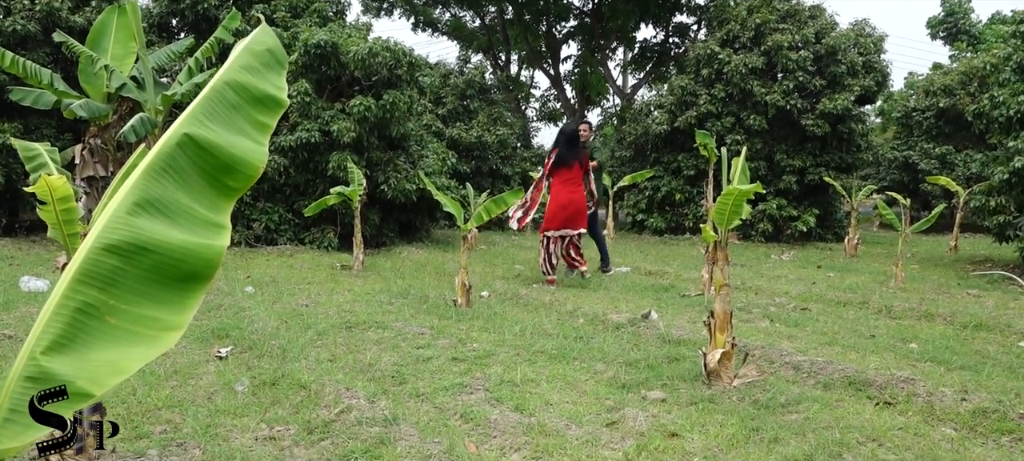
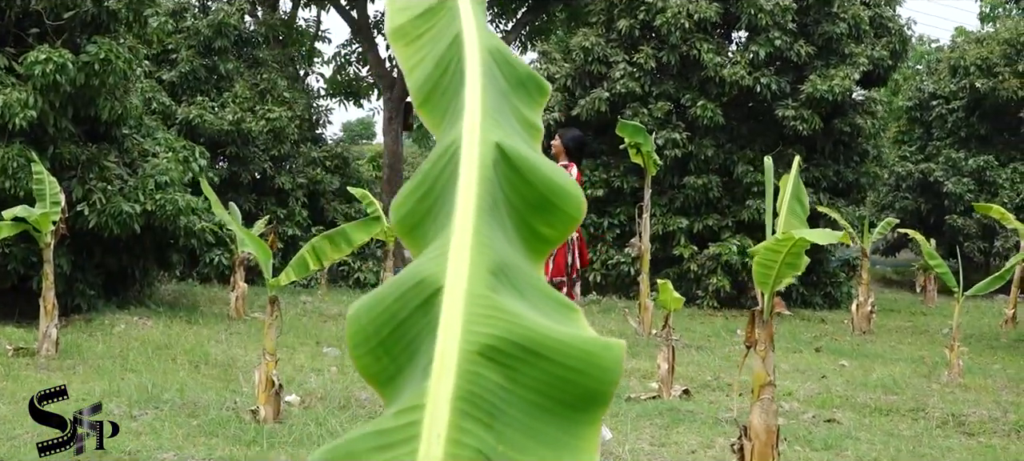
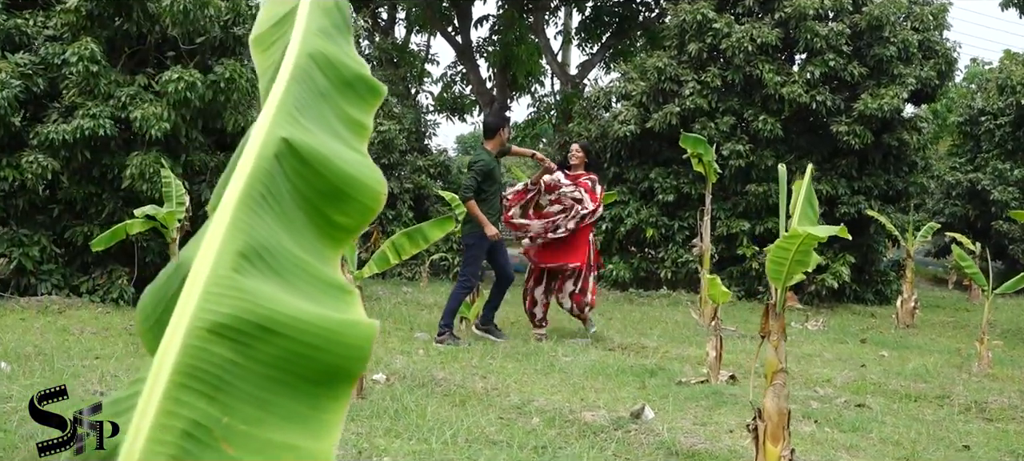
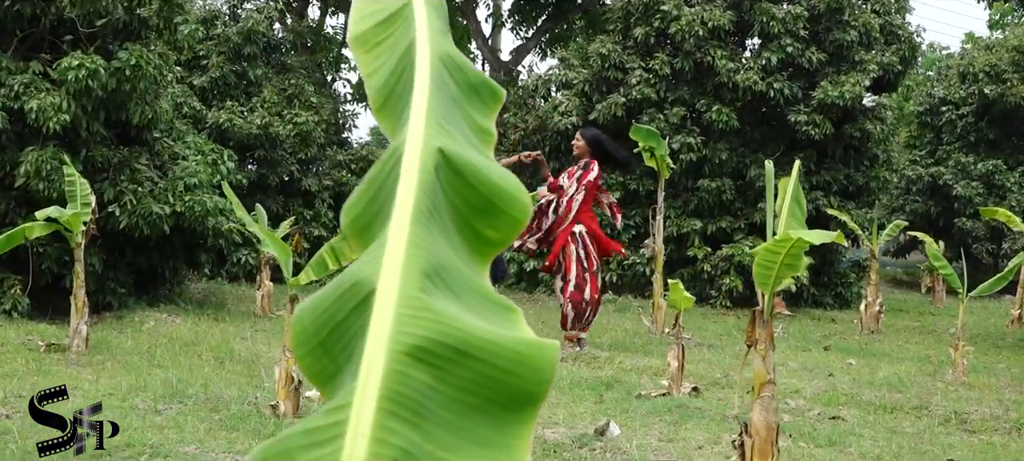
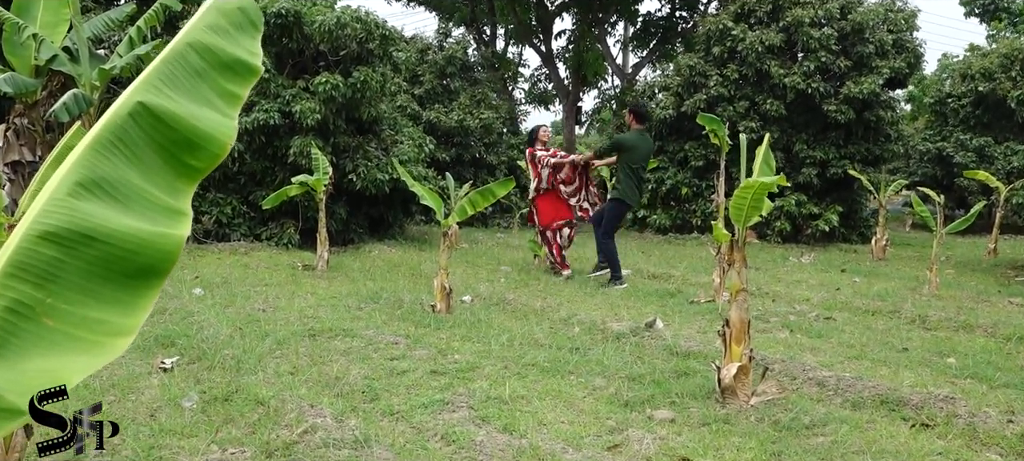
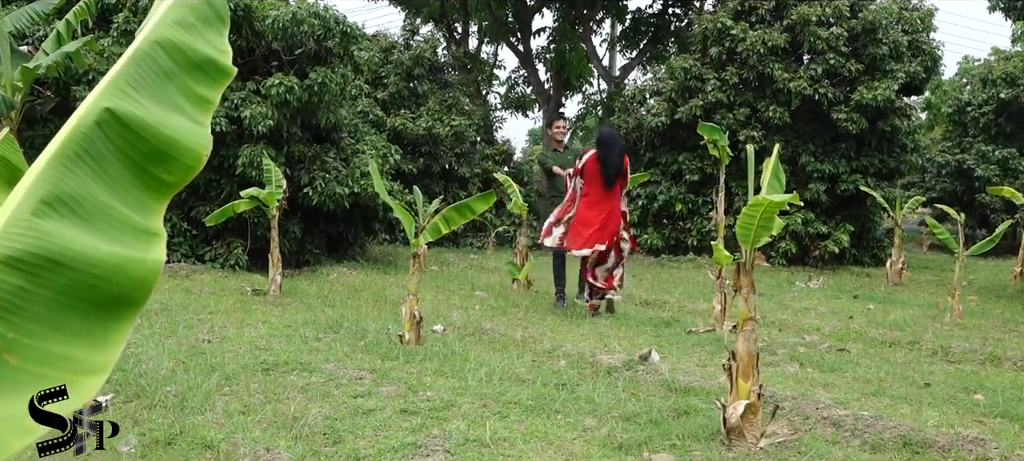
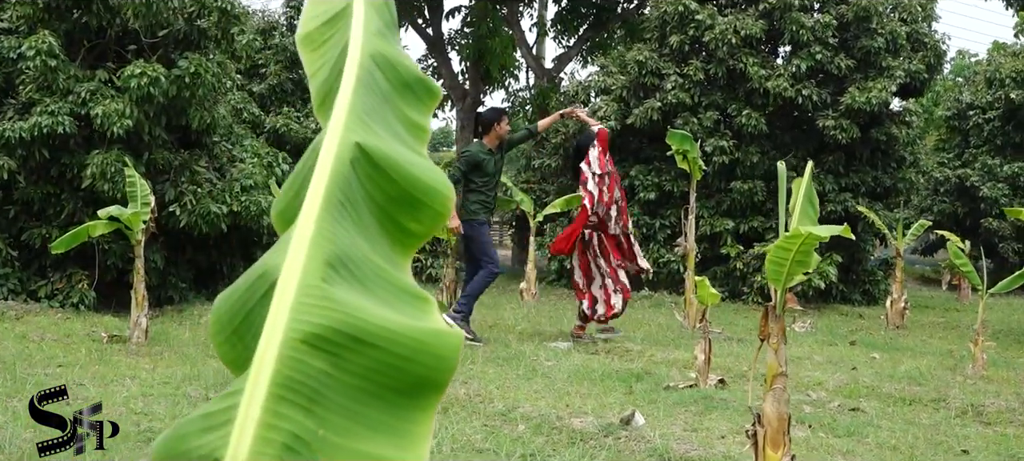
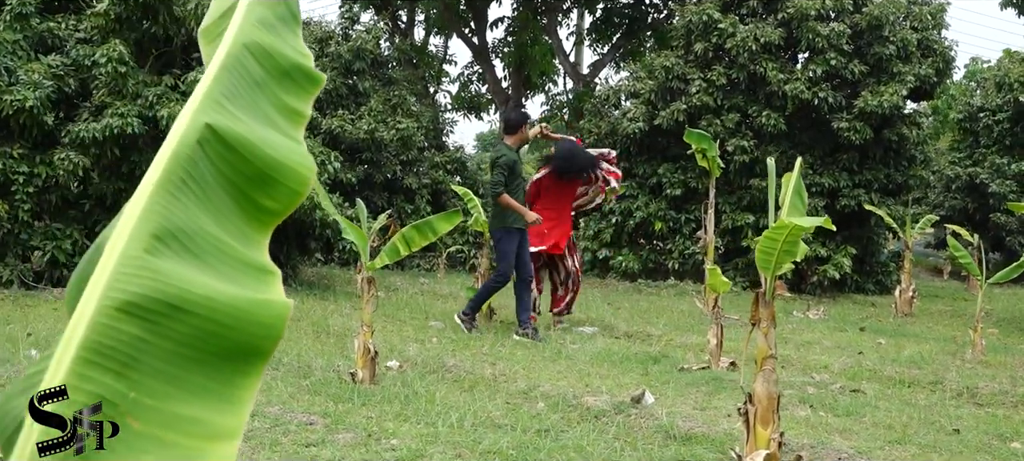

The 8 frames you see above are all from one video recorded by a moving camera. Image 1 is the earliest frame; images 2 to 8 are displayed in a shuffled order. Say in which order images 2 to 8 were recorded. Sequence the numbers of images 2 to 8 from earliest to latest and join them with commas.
5, 6, 8, 3, 7, 4, 2
